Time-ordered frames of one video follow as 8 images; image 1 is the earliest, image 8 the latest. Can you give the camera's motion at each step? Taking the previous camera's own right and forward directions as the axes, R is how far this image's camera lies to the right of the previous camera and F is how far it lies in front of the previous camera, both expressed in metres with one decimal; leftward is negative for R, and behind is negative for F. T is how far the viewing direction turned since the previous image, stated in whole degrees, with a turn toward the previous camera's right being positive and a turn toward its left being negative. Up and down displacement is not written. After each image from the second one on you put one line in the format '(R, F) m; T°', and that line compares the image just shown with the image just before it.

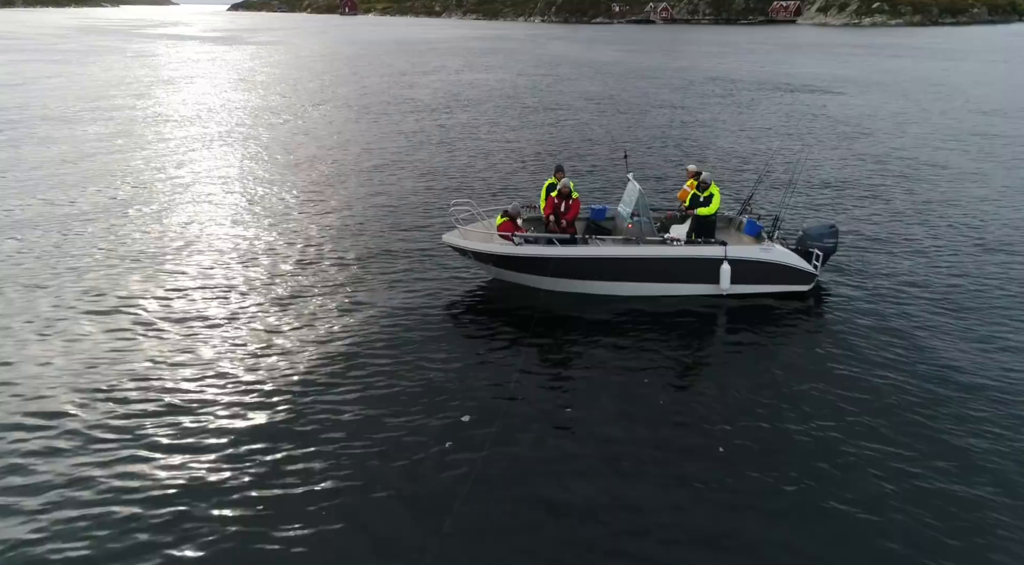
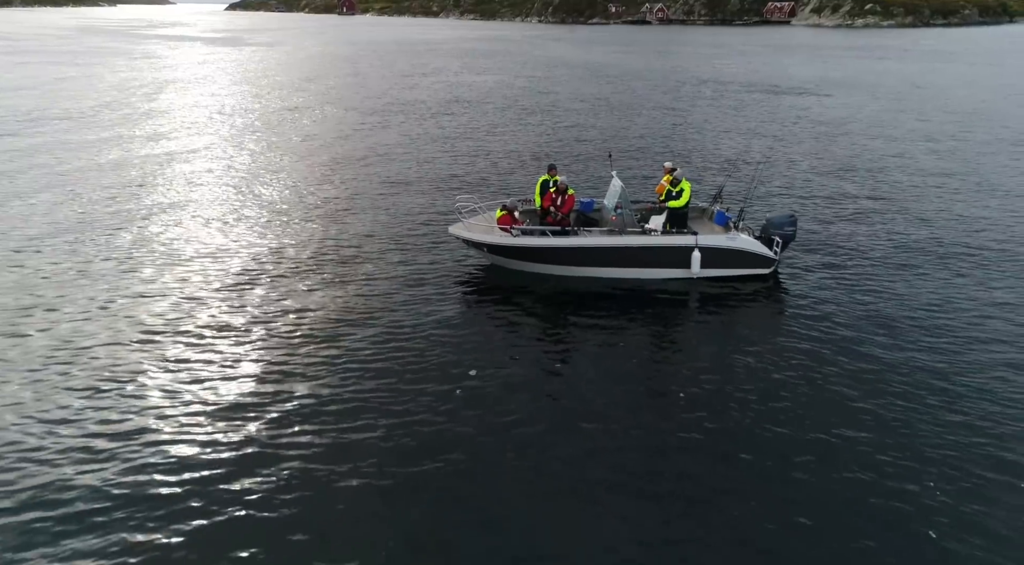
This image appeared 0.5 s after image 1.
(0.0, -2.2) m; 0°
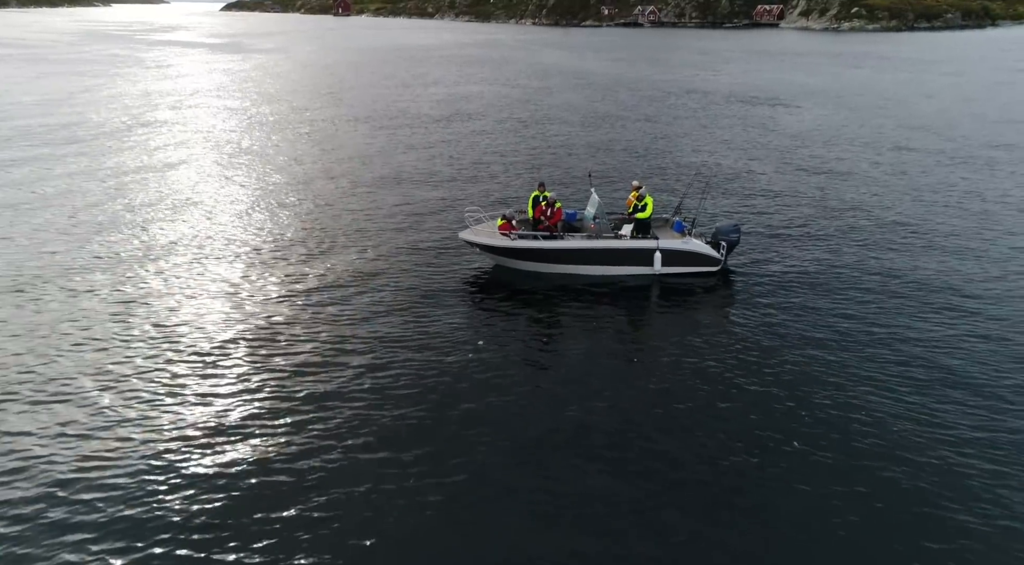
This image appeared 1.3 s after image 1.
(-0.1, -4.6) m; 0°
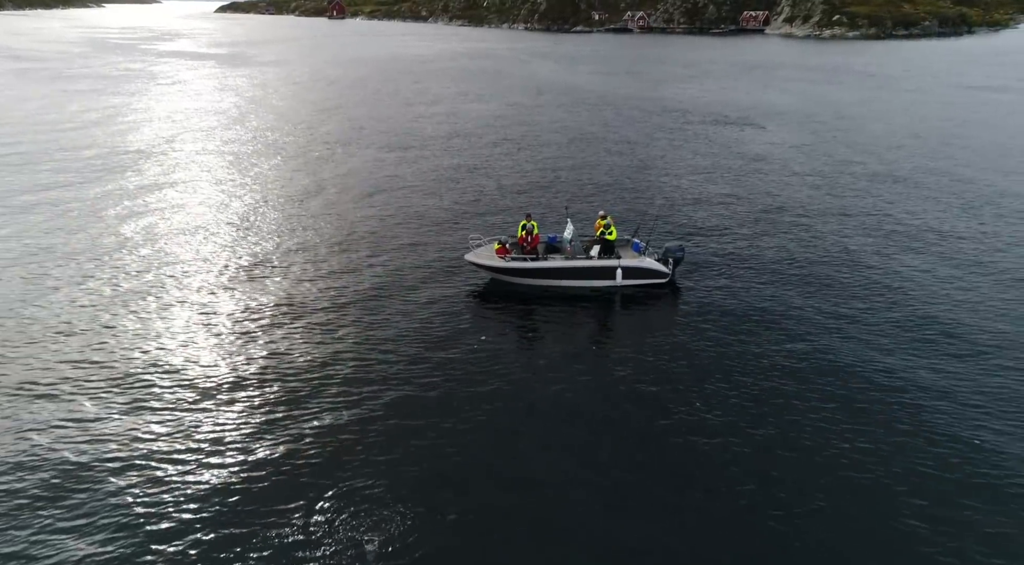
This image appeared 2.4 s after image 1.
(0.0, -6.6) m; +1°
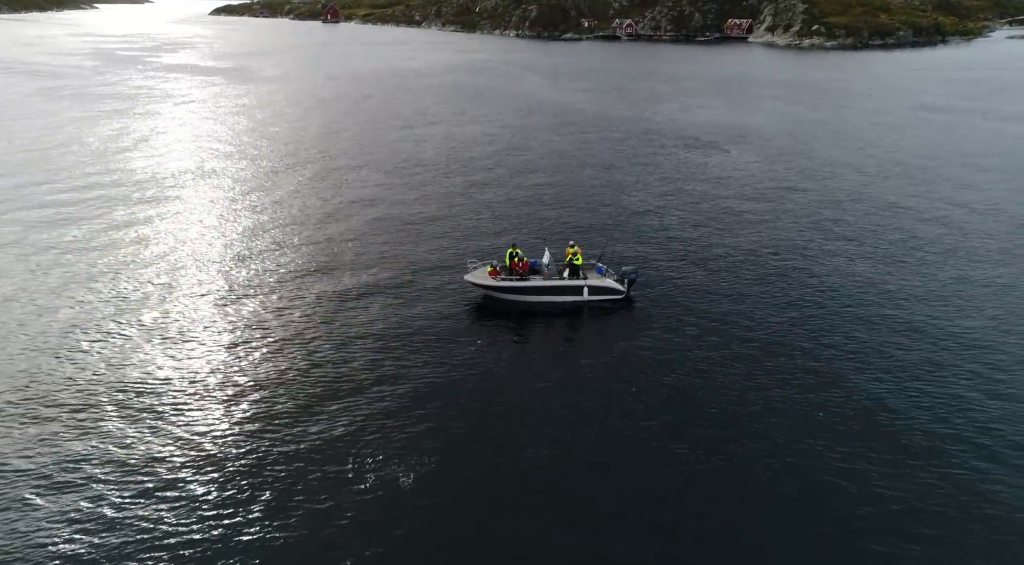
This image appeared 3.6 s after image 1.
(+0.2, -8.2) m; +1°
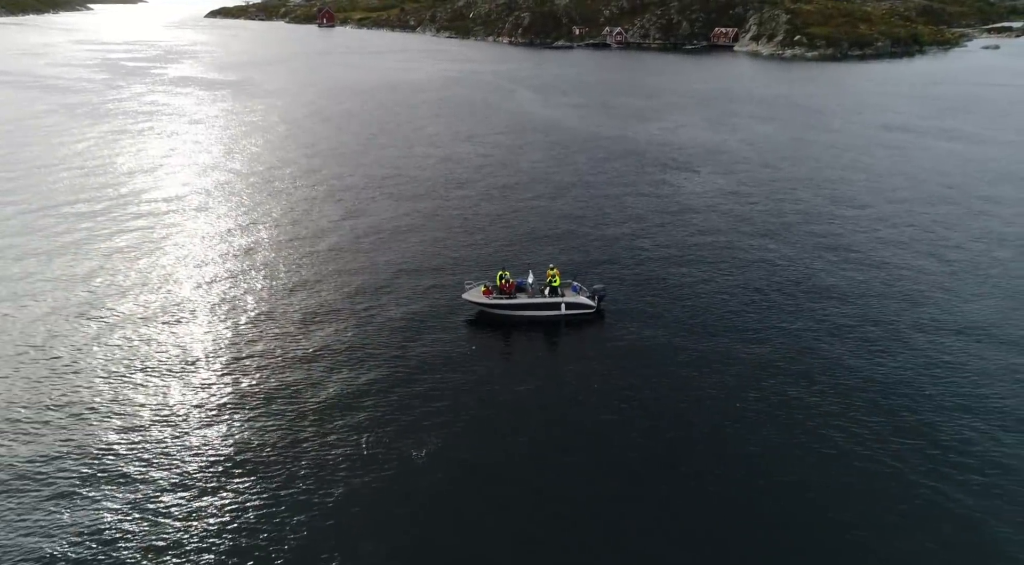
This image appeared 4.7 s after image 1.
(+0.3, -7.9) m; 0°
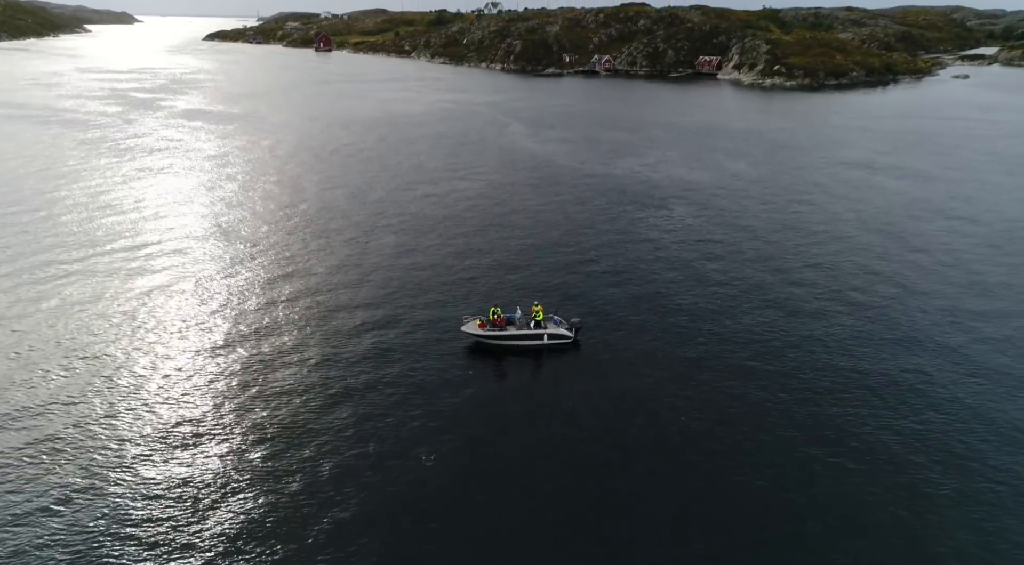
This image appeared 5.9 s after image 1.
(+0.2, -8.9) m; +1°
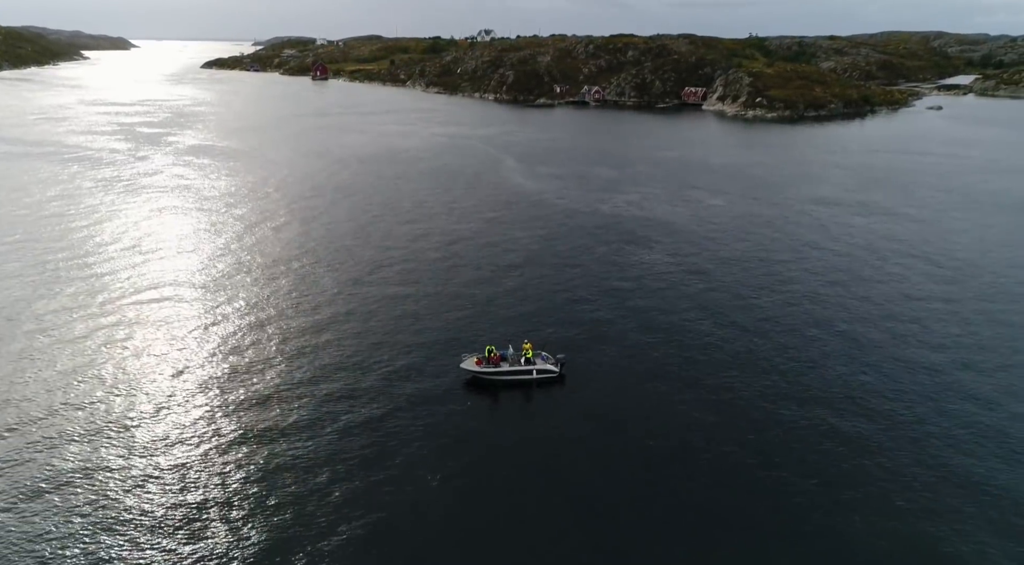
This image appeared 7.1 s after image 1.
(+0.1, -7.6) m; +1°
